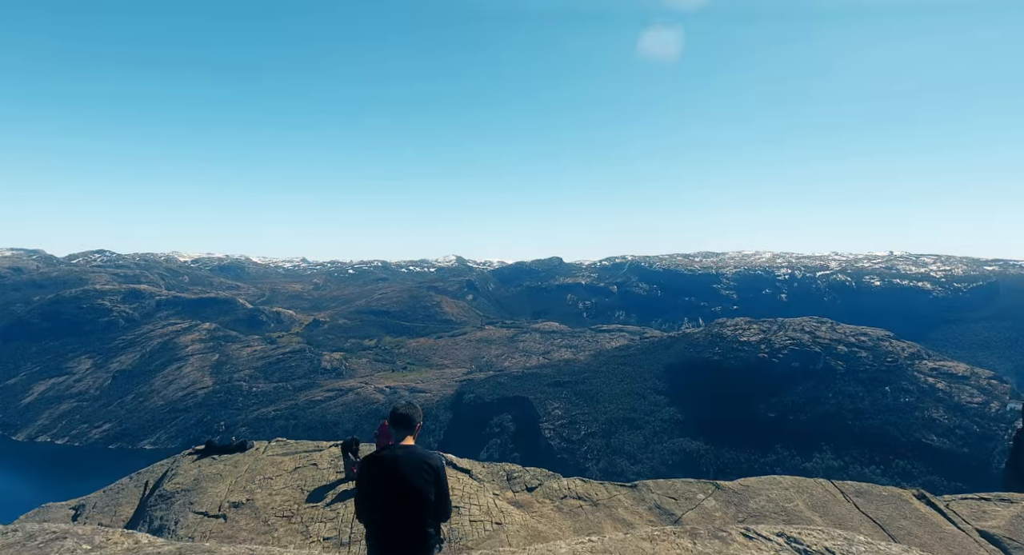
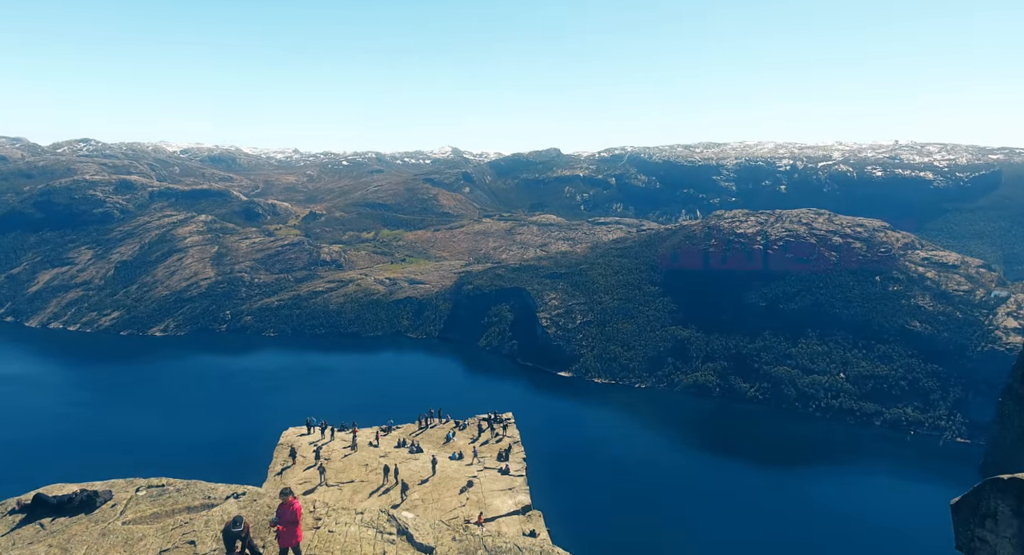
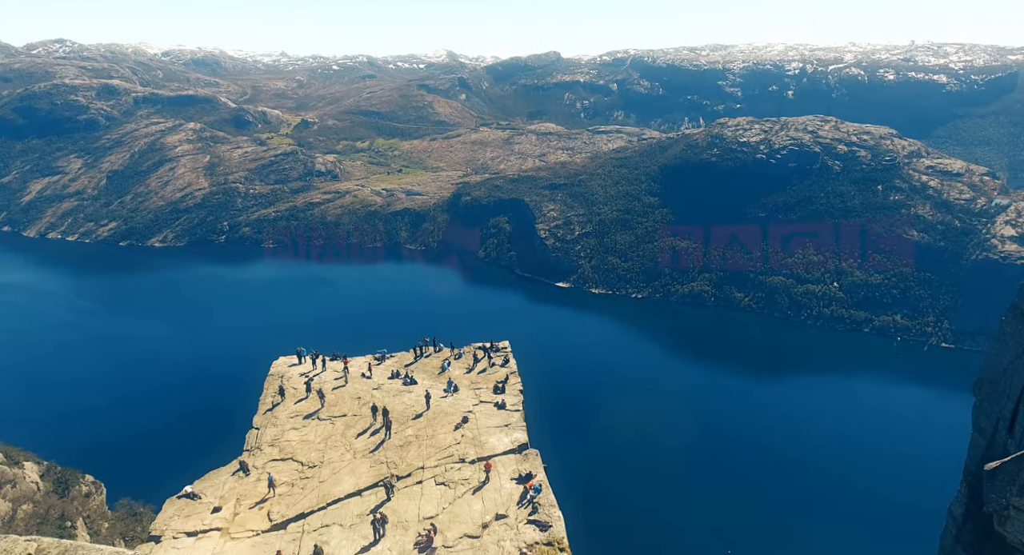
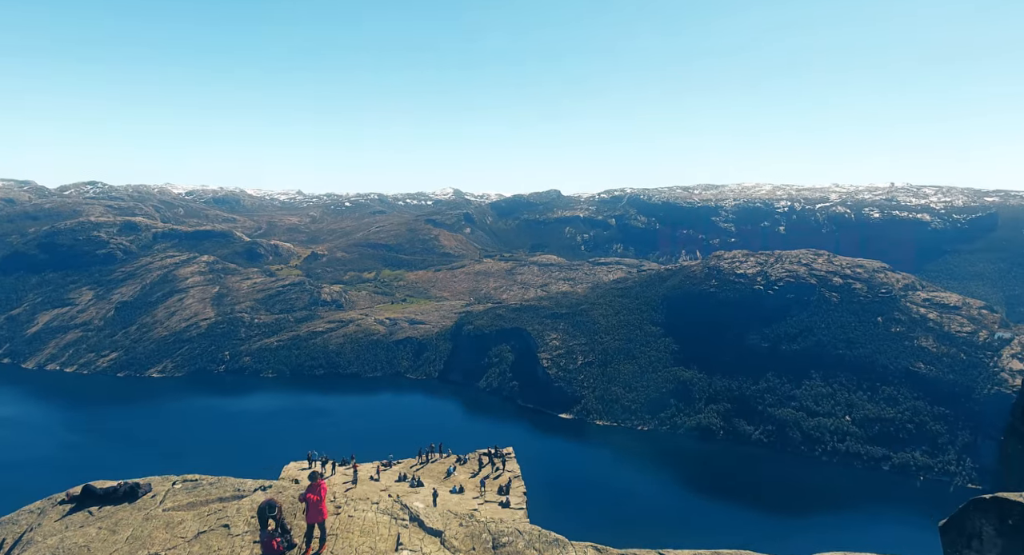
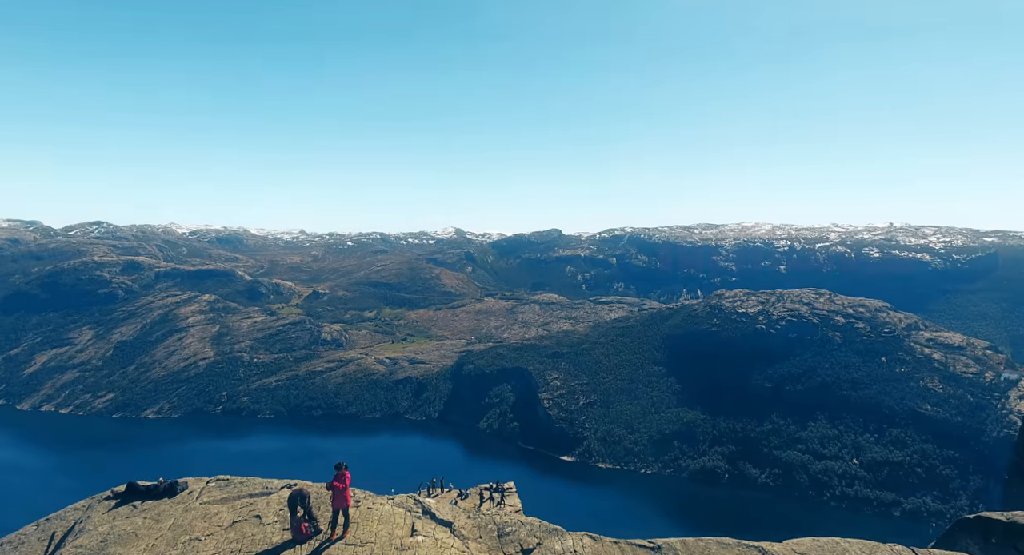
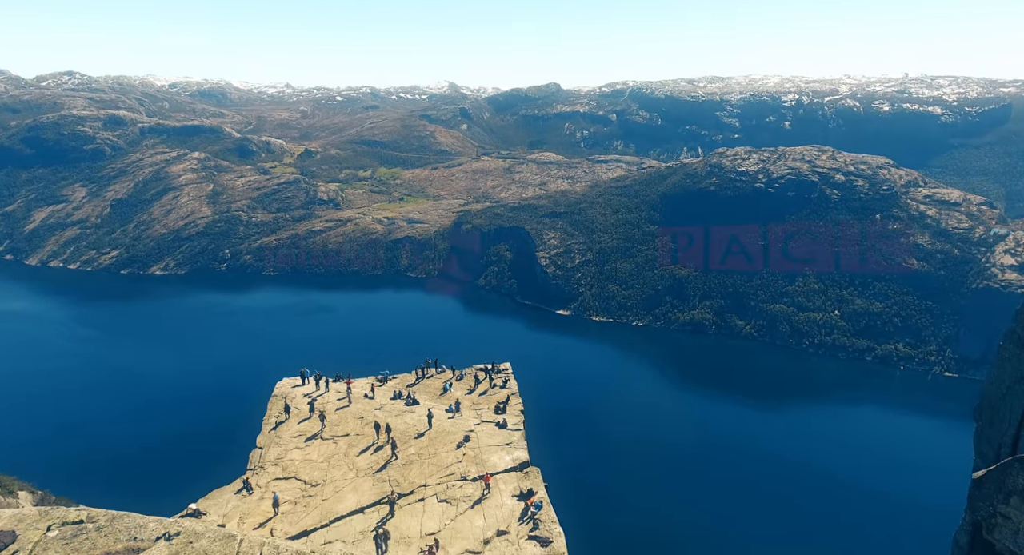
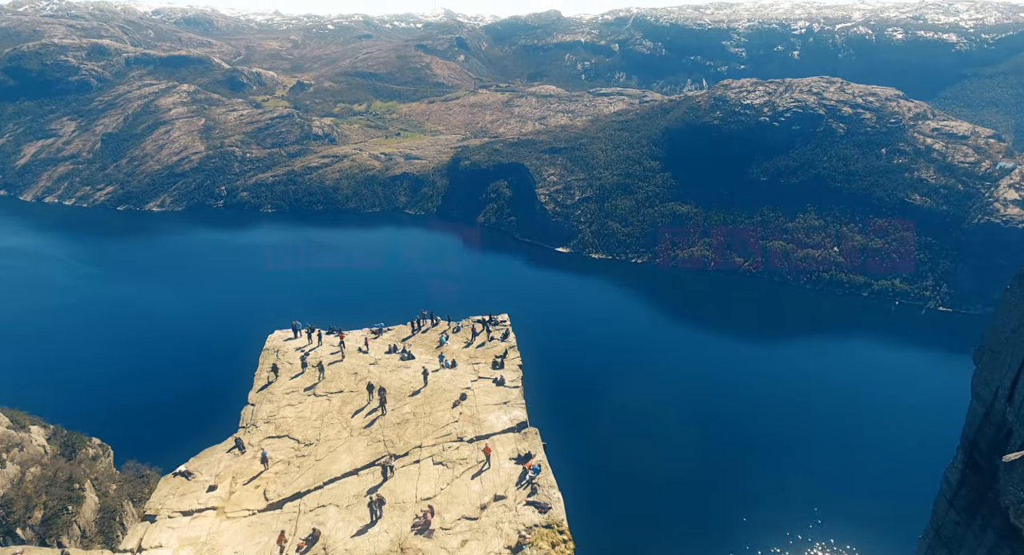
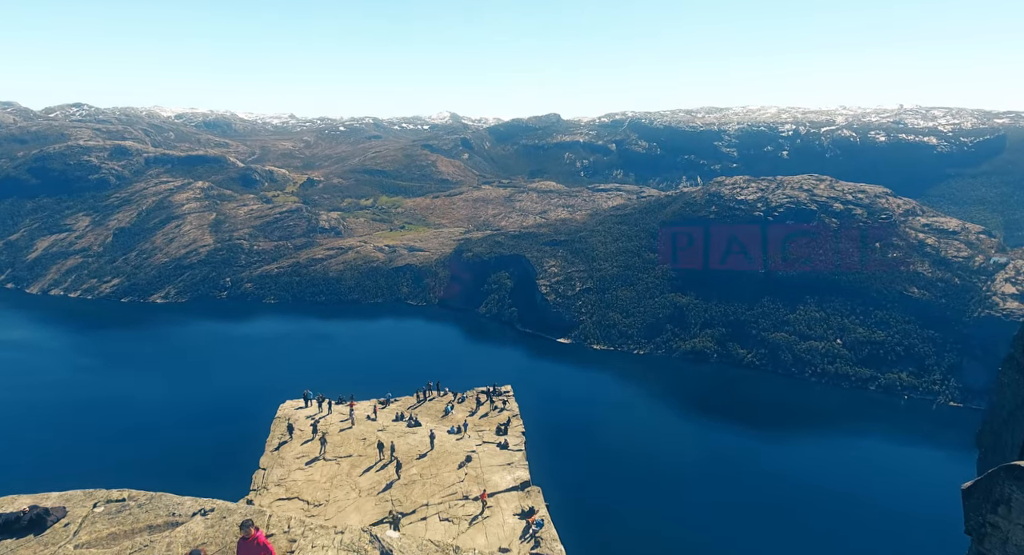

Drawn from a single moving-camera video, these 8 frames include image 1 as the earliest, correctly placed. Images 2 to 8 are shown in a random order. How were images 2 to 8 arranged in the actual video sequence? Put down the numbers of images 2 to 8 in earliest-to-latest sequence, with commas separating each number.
5, 4, 2, 8, 6, 3, 7
